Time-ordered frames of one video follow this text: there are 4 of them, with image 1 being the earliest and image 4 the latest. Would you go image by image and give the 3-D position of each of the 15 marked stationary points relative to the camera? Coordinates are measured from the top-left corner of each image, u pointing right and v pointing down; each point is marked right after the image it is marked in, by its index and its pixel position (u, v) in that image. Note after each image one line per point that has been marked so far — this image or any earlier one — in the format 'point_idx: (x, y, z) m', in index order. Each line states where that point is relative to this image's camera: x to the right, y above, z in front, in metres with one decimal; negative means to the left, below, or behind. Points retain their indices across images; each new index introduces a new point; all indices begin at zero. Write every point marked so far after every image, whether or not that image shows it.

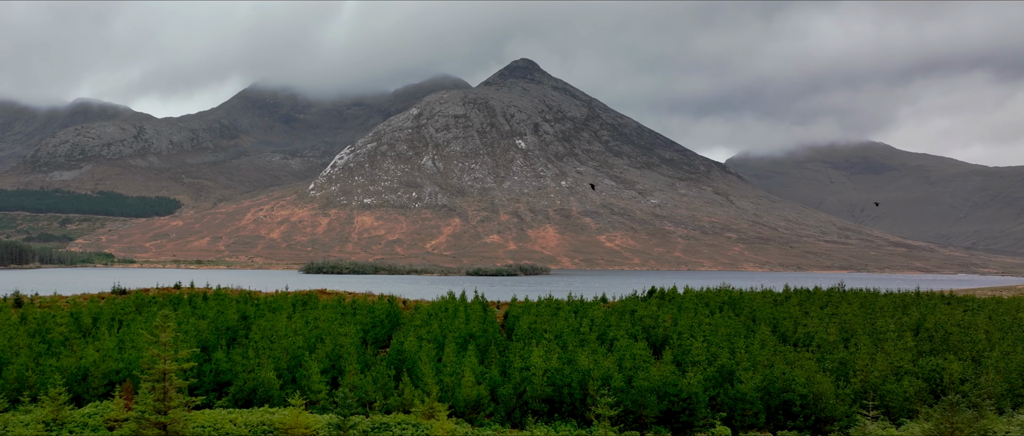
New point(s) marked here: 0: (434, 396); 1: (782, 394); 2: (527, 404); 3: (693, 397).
0: (-1.9, -4.6, +16.2) m
1: (+7.6, -5.0, +17.8) m
2: (+0.4, -5.1, +17.4) m
3: (+4.9, -4.9, +17.2) m
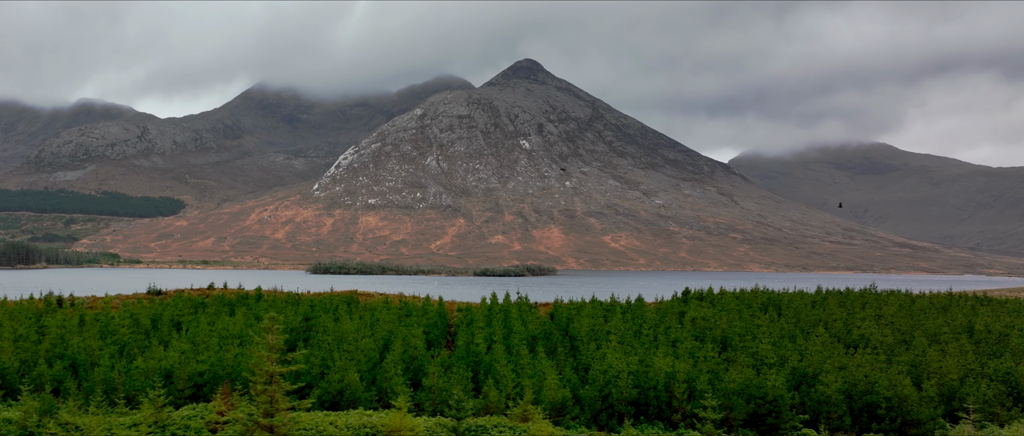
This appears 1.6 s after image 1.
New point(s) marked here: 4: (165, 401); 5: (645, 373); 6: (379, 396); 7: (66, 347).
0: (+0.4, -4.6, +16.2) m
1: (+9.9, -5.0, +17.7) m
2: (+2.7, -5.2, +17.3) m
3: (+7.2, -4.9, +17.1) m
4: (-8.3, -4.4, +15.2) m
5: (+3.8, -4.4, +17.8) m
6: (-3.7, -5.0, +17.6) m
7: (-13.9, -4.0, +19.6) m
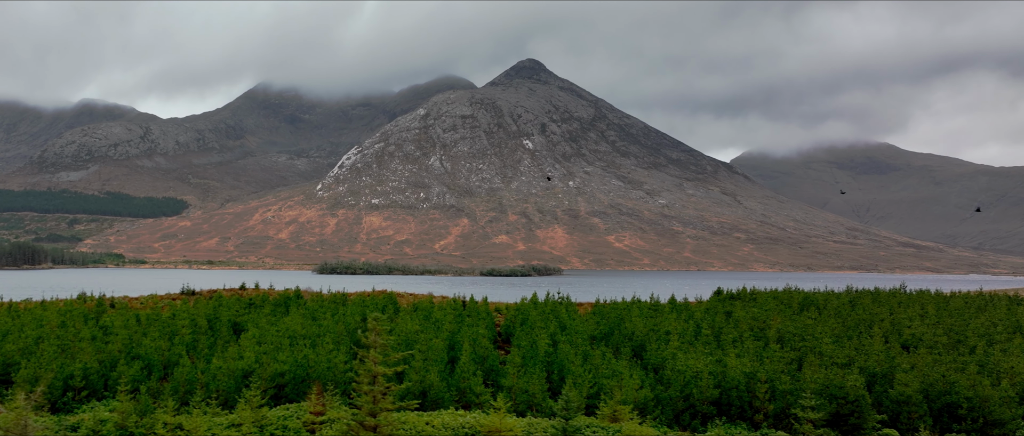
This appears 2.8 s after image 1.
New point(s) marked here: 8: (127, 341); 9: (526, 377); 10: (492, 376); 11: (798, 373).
0: (+2.6, -4.6, +16.2) m
1: (+12.1, -5.0, +17.7) m
2: (+5.0, -5.2, +17.3) m
3: (+9.4, -4.9, +17.1) m
4: (-6.0, -4.4, +15.2) m
5: (+6.0, -4.4, +17.8) m
6: (-1.5, -5.0, +17.6) m
7: (-11.7, -4.0, +19.6) m
8: (-12.1, -3.9, +19.9) m
9: (+0.4, -4.5, +17.9) m
10: (-0.6, -4.8, +19.4) m
11: (+8.4, -4.6, +18.7) m
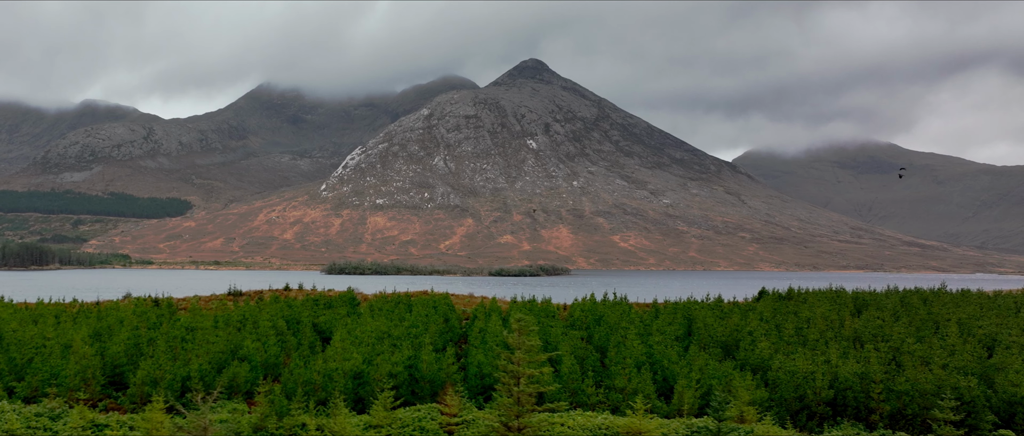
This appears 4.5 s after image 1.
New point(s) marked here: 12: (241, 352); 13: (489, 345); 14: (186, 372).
0: (+5.7, -4.6, +16.2) m
1: (+15.2, -5.0, +17.7) m
2: (+8.1, -5.2, +17.3) m
3: (+12.5, -4.9, +17.1) m
4: (-2.9, -4.4, +15.1) m
5: (+9.1, -4.4, +17.8) m
6: (+1.6, -5.0, +17.6) m
7: (-8.6, -4.0, +19.6) m
8: (-9.0, -3.9, +19.8) m
9: (+3.5, -4.5, +17.9) m
10: (+2.5, -4.8, +19.4) m
11: (+11.5, -4.6, +18.7) m
12: (-8.0, -4.1, +18.9) m
13: (-0.8, -4.1, +19.7) m
14: (-8.8, -4.1, +17.0) m
